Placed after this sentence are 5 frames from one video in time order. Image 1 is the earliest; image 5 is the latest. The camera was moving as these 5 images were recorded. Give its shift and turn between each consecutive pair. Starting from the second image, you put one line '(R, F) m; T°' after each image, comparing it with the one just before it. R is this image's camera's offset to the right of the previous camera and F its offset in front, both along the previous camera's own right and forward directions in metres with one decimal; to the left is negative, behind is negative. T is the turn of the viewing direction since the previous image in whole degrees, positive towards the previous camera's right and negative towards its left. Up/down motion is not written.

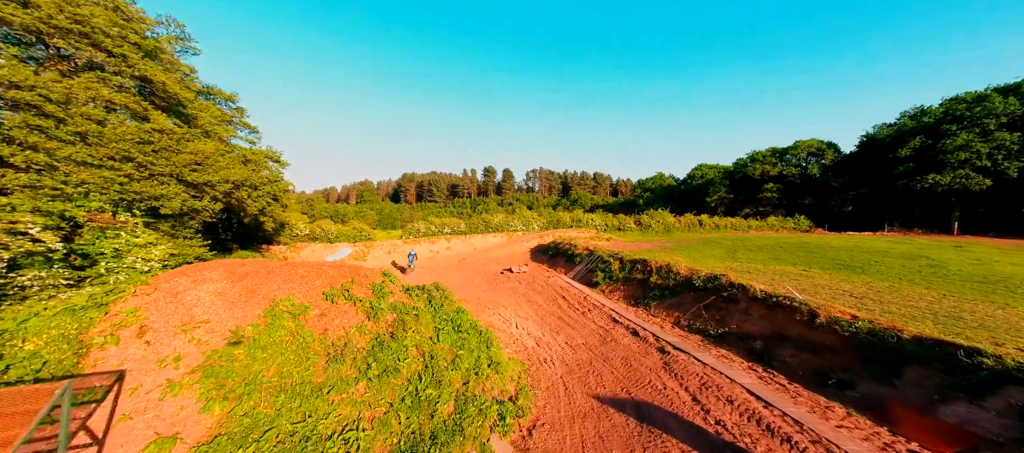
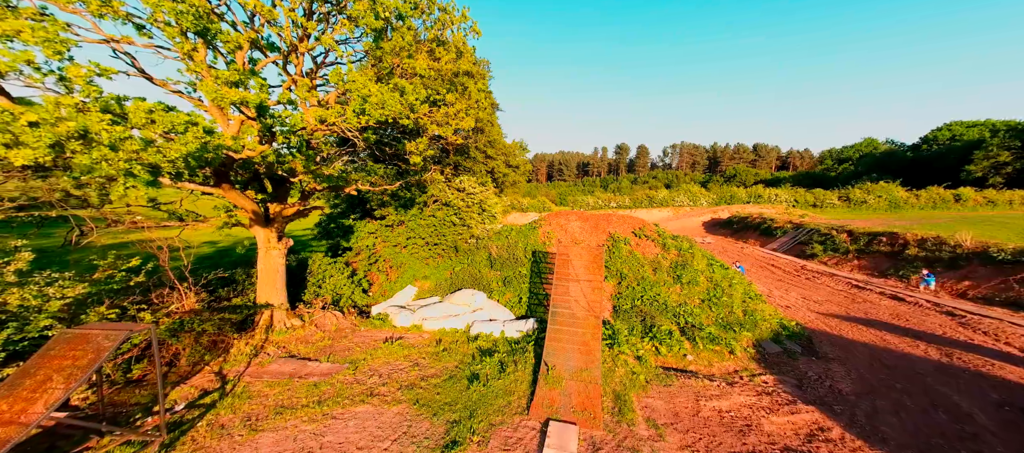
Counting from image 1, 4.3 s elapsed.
(+2.0, +3.6) m; -21°
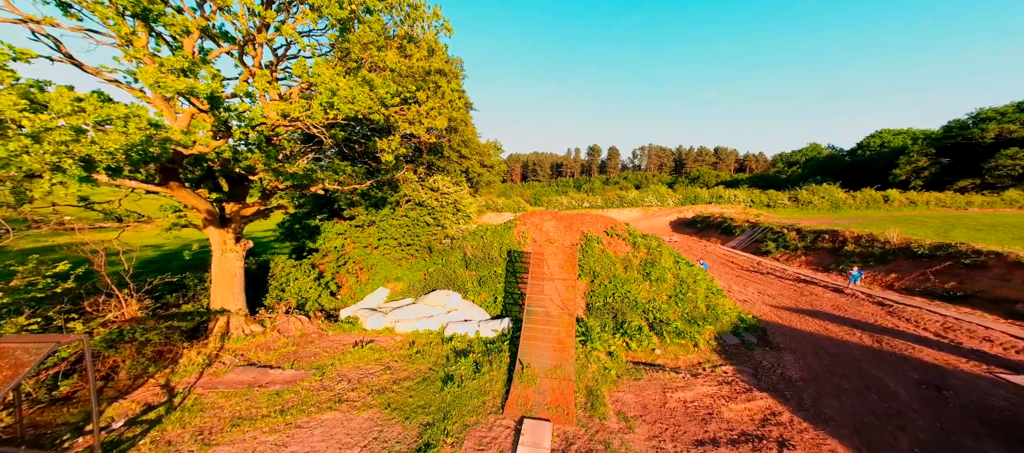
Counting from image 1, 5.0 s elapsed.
(+0.1, 0.0) m; +4°
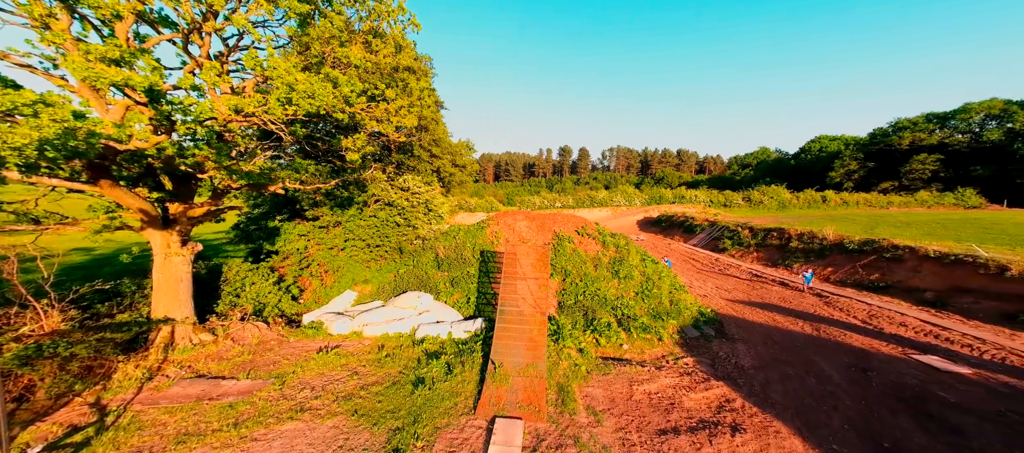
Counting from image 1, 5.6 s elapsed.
(+0.1, 0.0) m; +5°
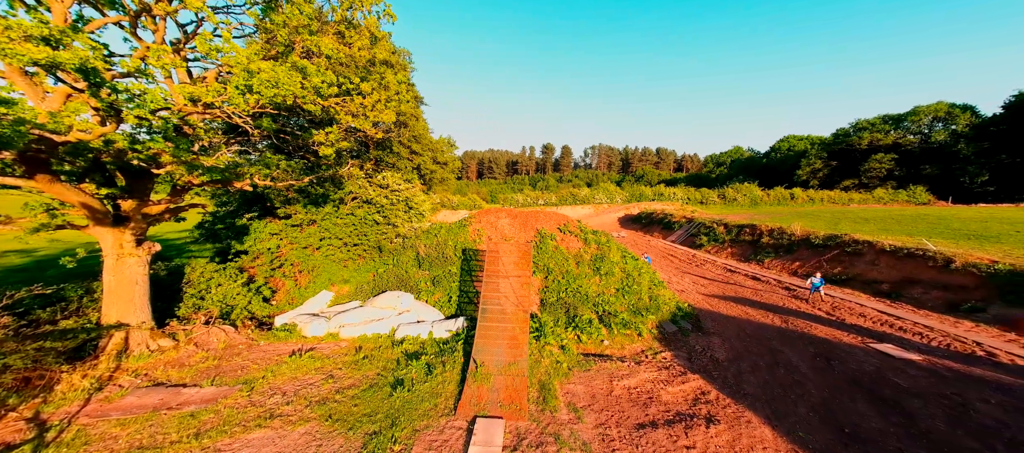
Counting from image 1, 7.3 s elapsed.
(+0.1, +0.1) m; +3°
